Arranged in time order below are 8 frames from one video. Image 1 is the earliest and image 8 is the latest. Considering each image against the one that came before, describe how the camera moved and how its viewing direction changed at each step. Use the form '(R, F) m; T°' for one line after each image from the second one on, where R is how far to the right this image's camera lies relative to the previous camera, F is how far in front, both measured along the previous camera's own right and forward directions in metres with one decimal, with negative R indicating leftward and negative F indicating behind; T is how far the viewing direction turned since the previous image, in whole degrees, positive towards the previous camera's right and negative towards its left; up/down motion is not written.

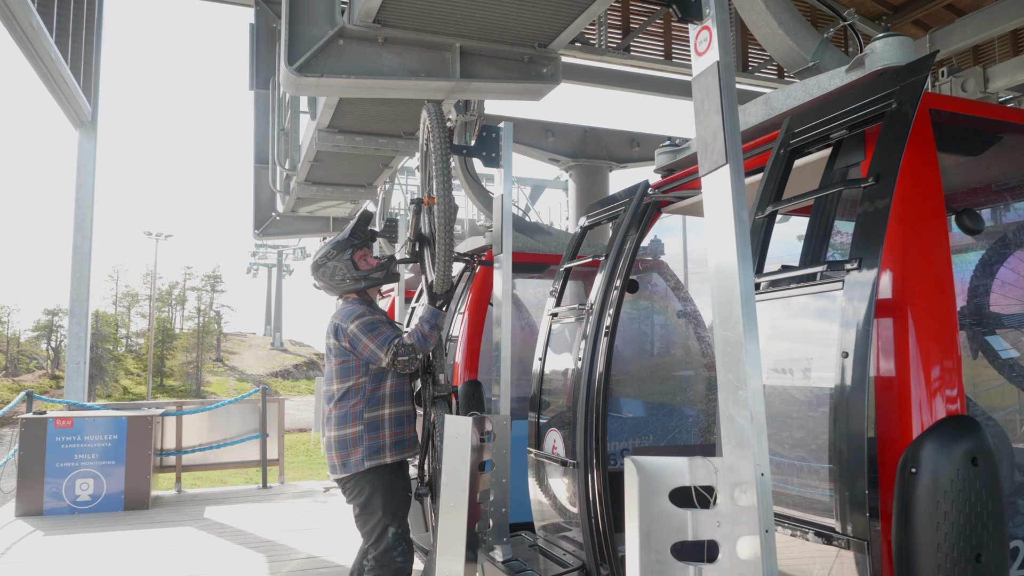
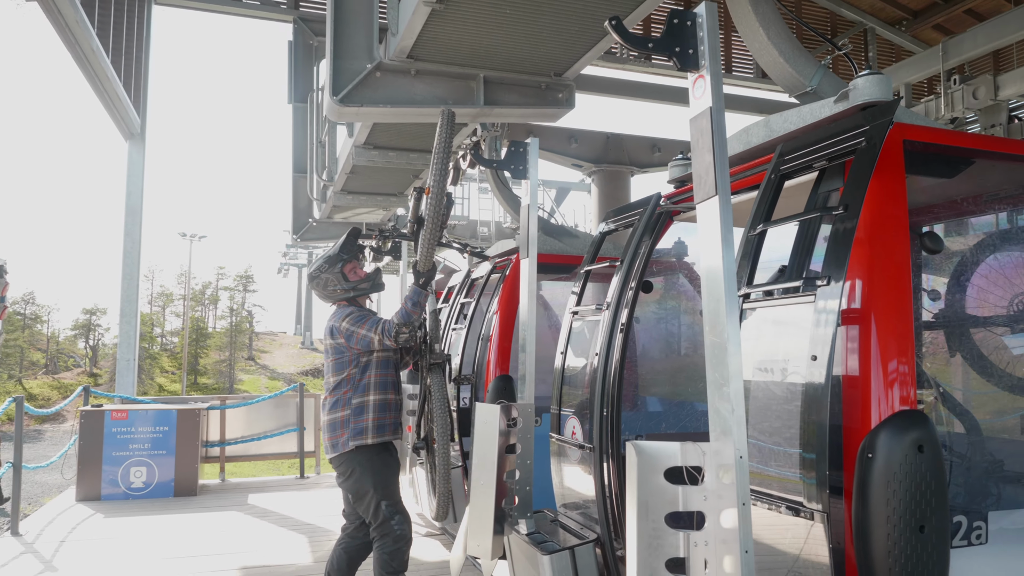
(0.0, -0.3) m; -2°
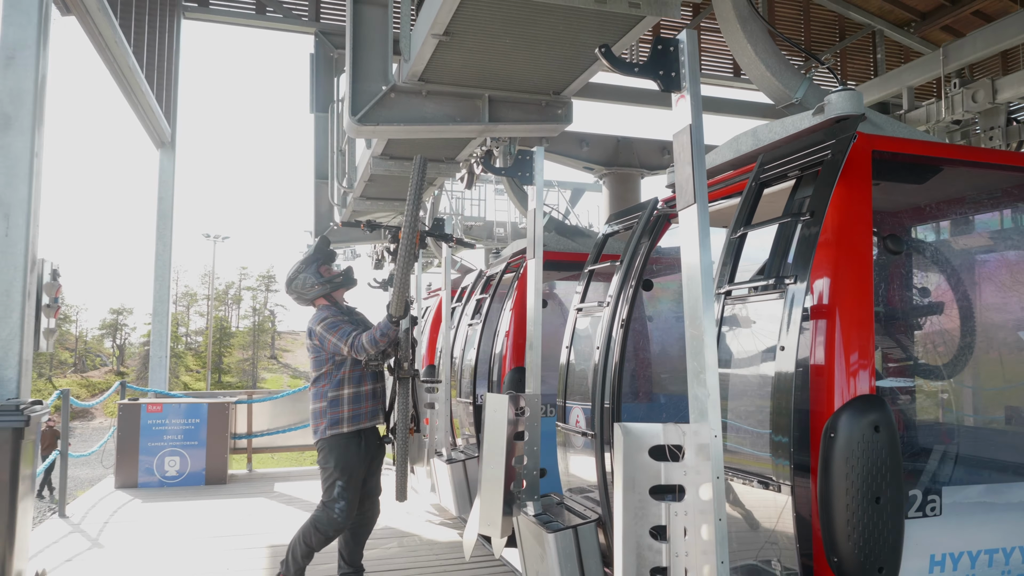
(+0.1, -0.3) m; -1°
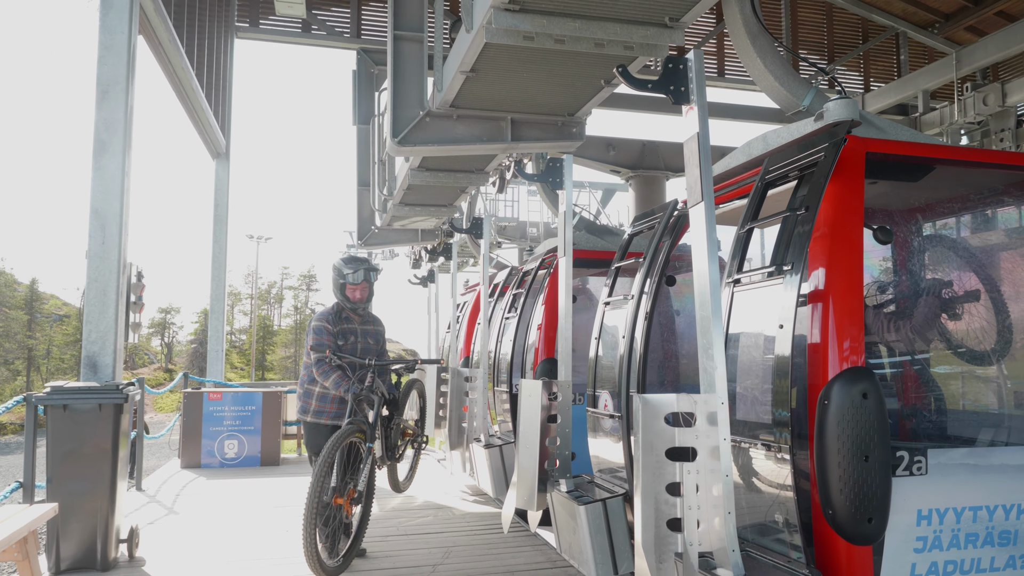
(0.0, -0.4) m; -3°
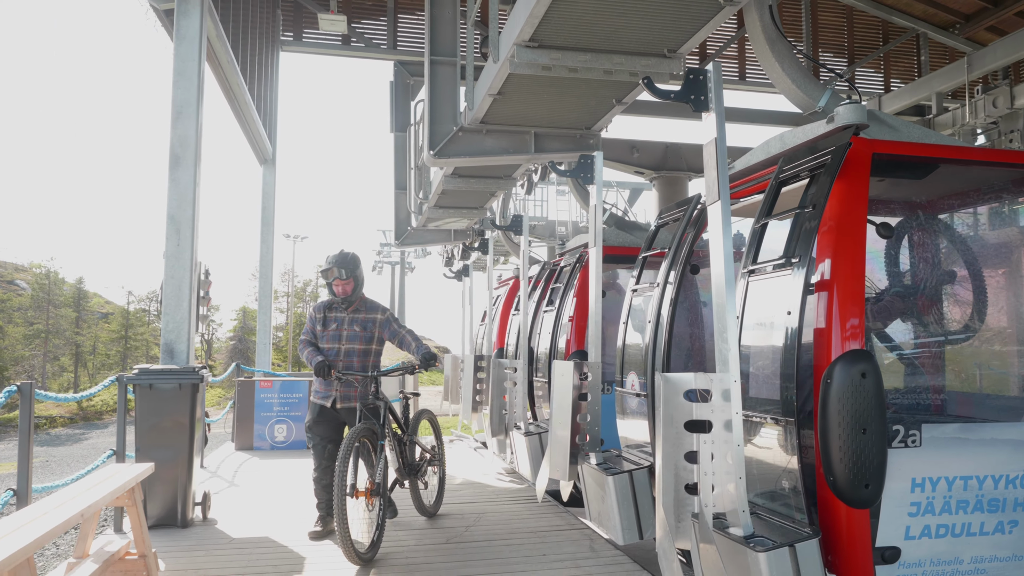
(0.0, -0.4) m; -2°
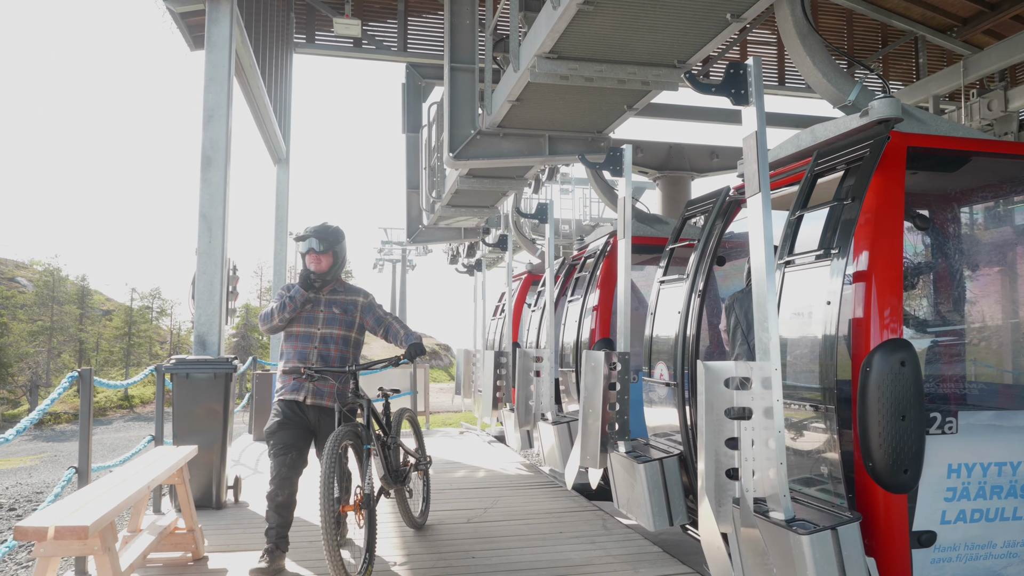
(-0.2, -0.1) m; 0°
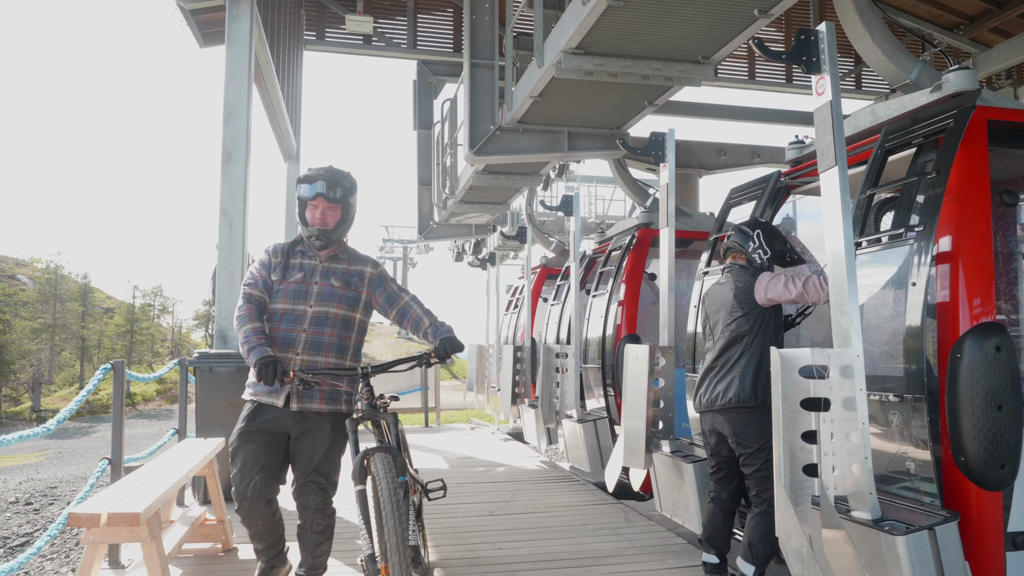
(-0.2, +0.2) m; 0°
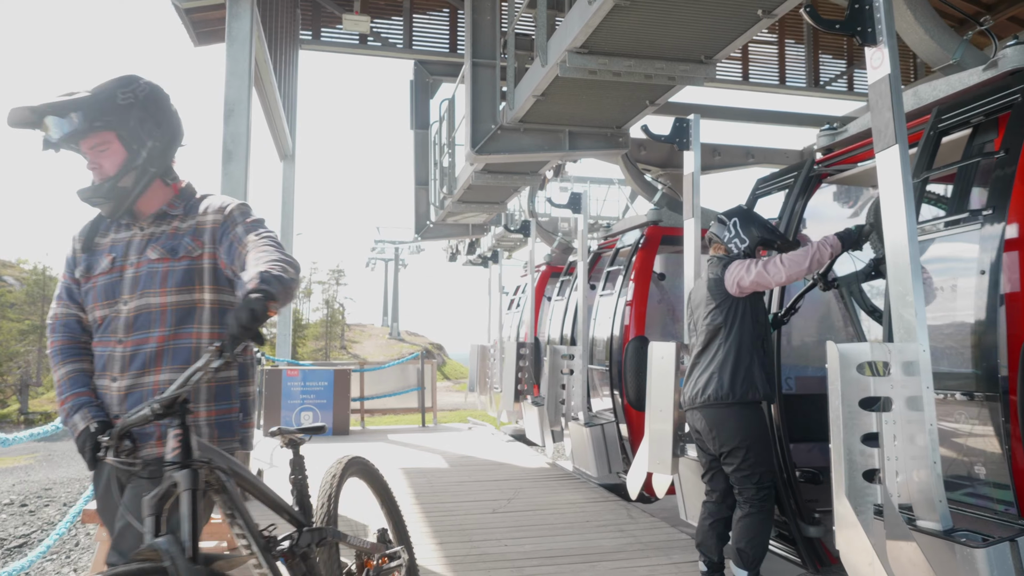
(-0.2, +0.3) m; +1°
